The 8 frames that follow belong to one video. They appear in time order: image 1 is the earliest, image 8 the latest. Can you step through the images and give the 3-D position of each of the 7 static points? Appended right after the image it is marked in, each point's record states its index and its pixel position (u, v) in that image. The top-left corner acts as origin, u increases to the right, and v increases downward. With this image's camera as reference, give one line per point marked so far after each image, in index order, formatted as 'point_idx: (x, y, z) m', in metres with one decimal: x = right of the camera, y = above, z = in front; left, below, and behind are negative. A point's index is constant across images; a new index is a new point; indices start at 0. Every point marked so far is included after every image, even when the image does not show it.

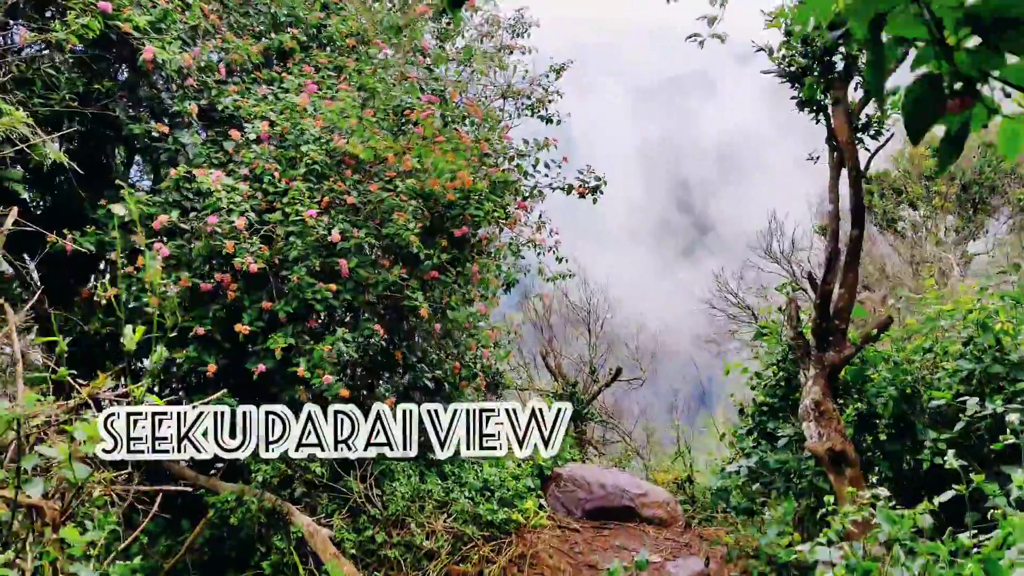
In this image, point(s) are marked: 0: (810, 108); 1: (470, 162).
0: (+1.2, +0.7, +3.8) m
1: (-0.2, +0.6, +4.4) m
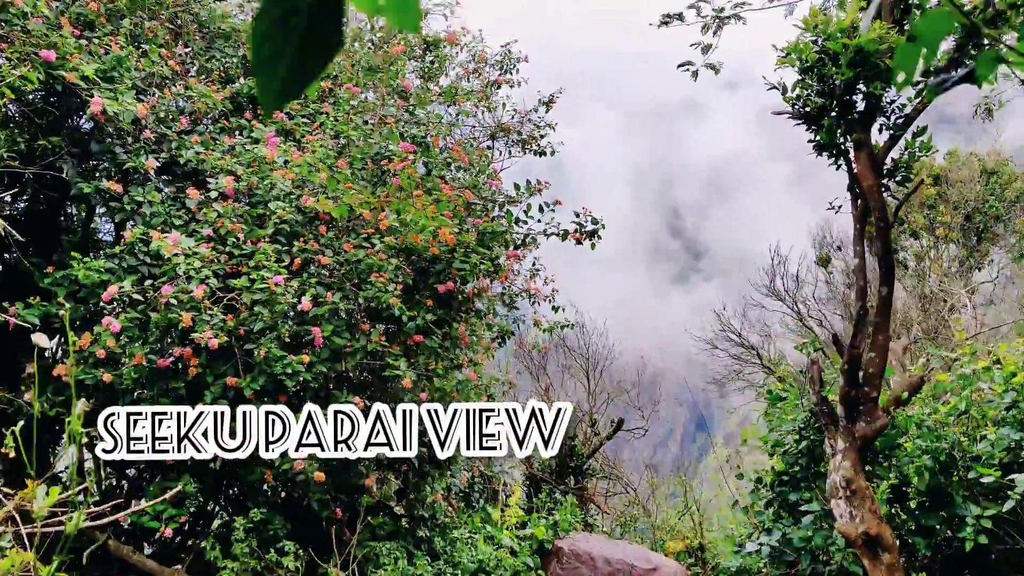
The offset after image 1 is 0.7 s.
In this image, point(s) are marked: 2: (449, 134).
0: (+1.2, +0.5, +3.4) m
1: (-0.2, +0.3, +4.1) m
2: (-0.3, +0.8, +5.0) m
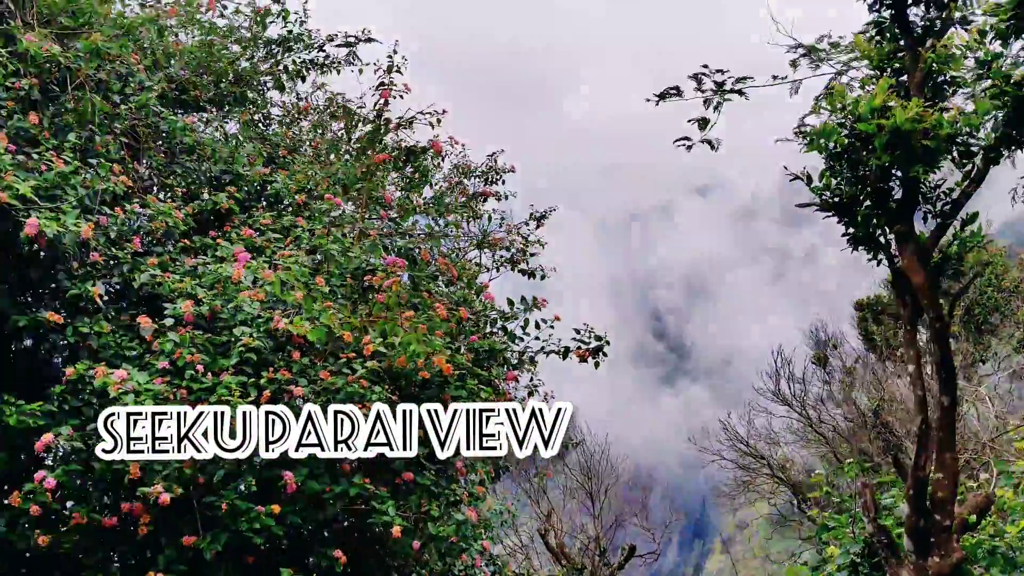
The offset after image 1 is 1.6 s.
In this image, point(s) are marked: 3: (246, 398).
0: (+1.2, +0.1, +3.0) m
1: (-0.3, -0.2, +3.6) m
2: (-0.4, +0.2, +4.6) m
3: (-0.9, -0.4, +3.1) m
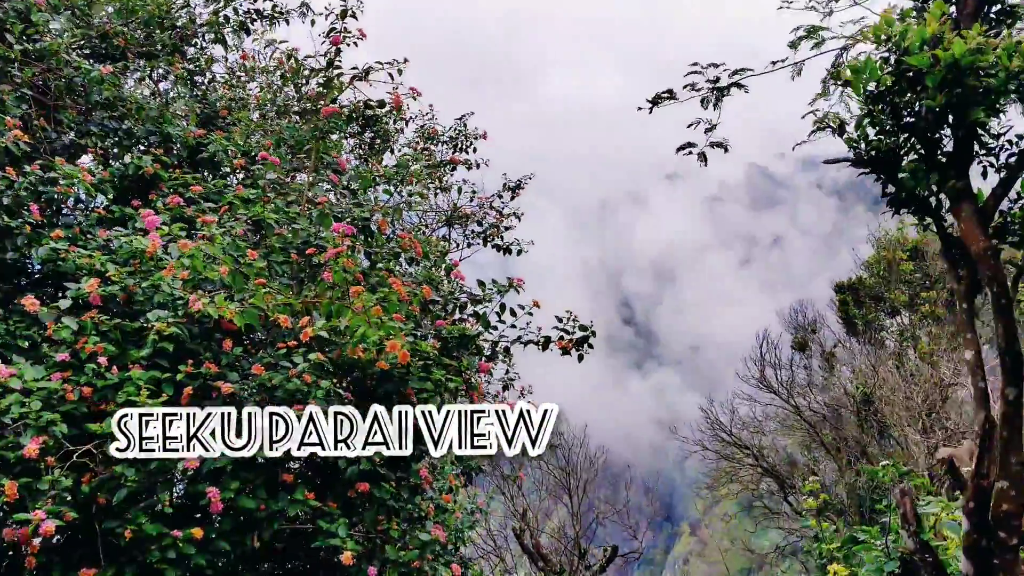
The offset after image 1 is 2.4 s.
0: (+1.1, +0.2, +2.5) m
1: (-0.4, -0.1, +3.1) m
2: (-0.5, +0.3, +4.0) m
3: (-1.0, -0.3, +2.5) m
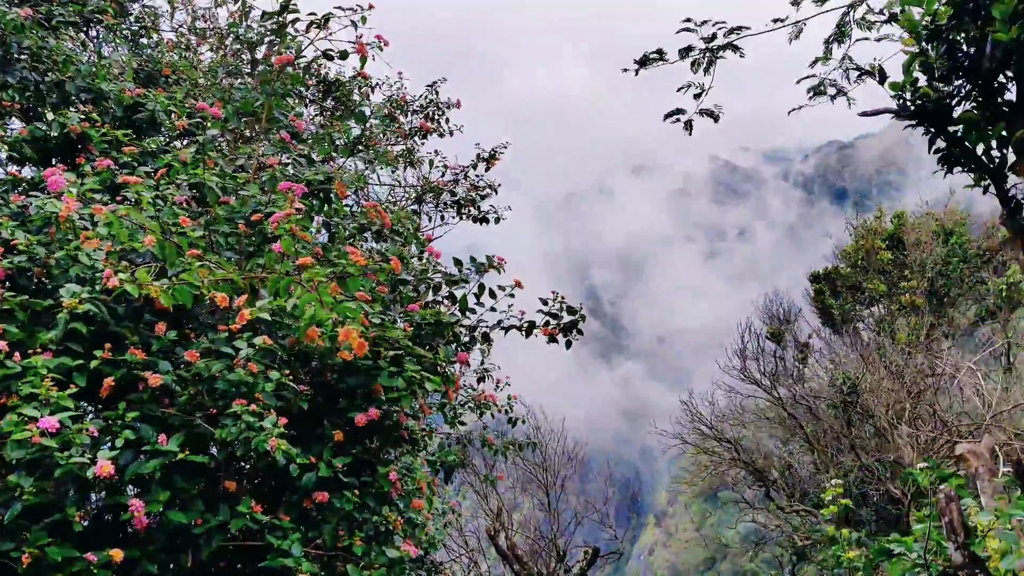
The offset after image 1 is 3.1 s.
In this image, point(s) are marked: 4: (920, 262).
0: (+1.1, +0.3, +2.2) m
1: (-0.4, 0.0, +2.7) m
2: (-0.6, +0.4, +3.6) m
3: (-1.0, -0.2, +2.1) m
4: (+5.1, +0.3, +11.4) m
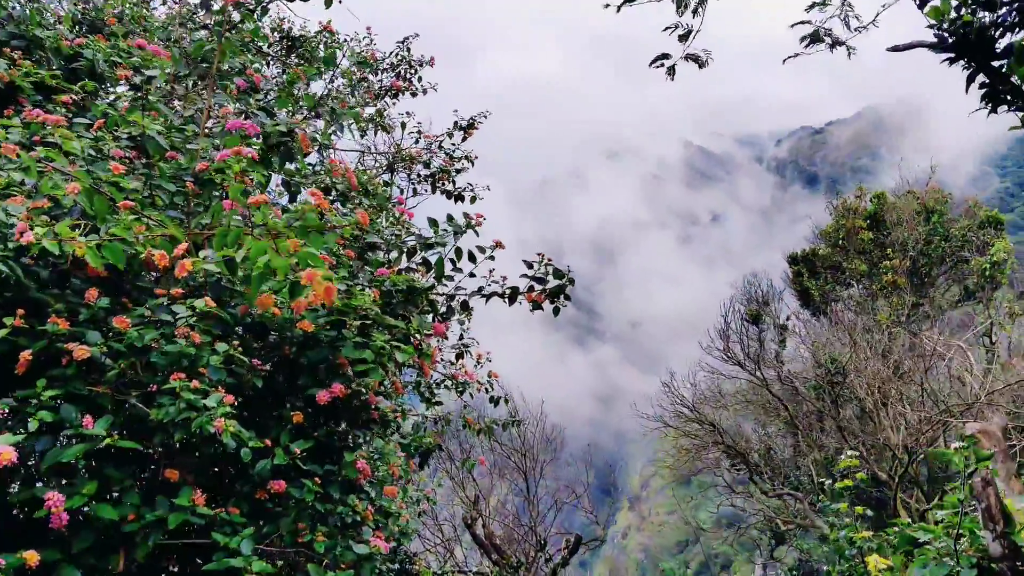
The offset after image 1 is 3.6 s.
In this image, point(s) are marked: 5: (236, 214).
0: (+1.0, +0.4, +1.9) m
1: (-0.4, +0.1, +2.4) m
2: (-0.7, +0.5, +3.3) m
3: (-1.0, -0.1, +1.8) m
4: (+4.8, +0.6, +11.3) m
5: (-0.6, +0.2, +2.1) m
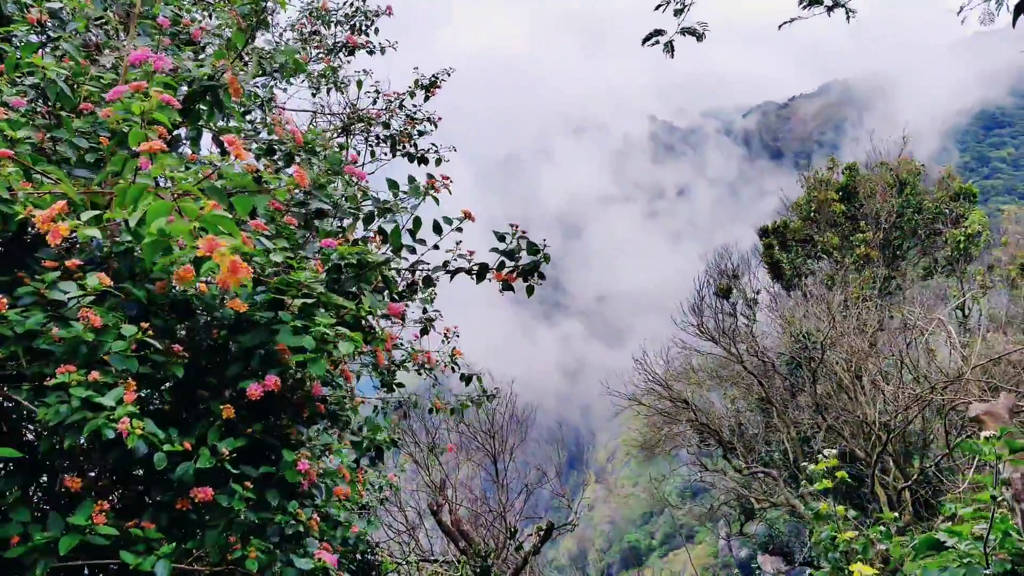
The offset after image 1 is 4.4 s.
0: (+1.0, +0.4, +1.6) m
1: (-0.5, +0.1, +2.0) m
2: (-0.8, +0.6, +2.9) m
3: (-1.1, -0.1, +1.4) m
4: (+4.4, +0.9, +11.1) m
5: (-0.7, +0.2, +1.8) m
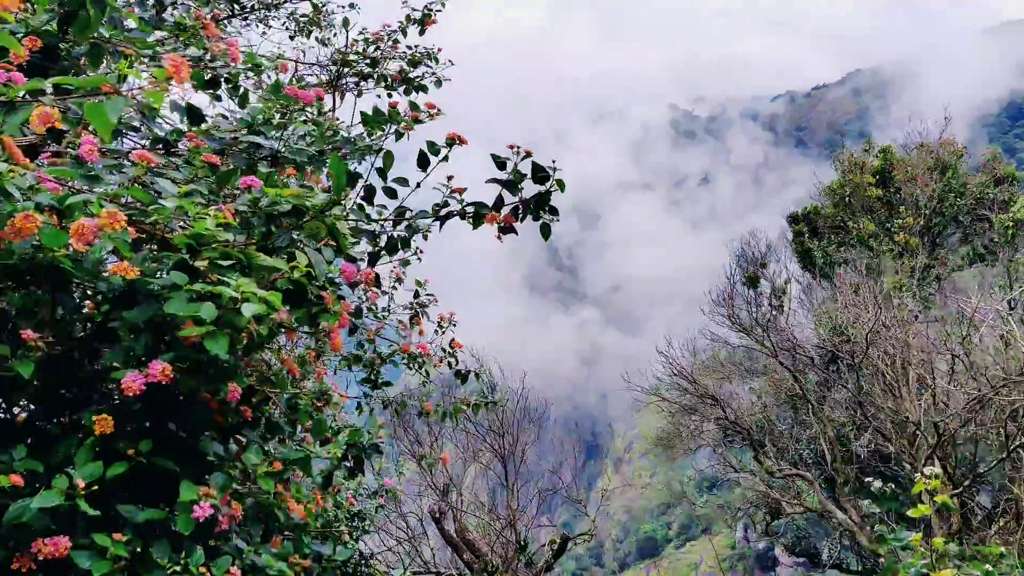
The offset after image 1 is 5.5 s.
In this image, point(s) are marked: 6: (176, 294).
0: (+1.0, +0.5, +1.0) m
1: (-0.5, +0.2, +1.5) m
2: (-0.7, +0.6, +2.4) m
3: (-1.1, 0.0, +0.9) m
4: (+4.6, +1.0, +10.5) m
5: (-0.7, +0.3, +1.2) m
6: (-0.4, 0.0, +1.2) m
